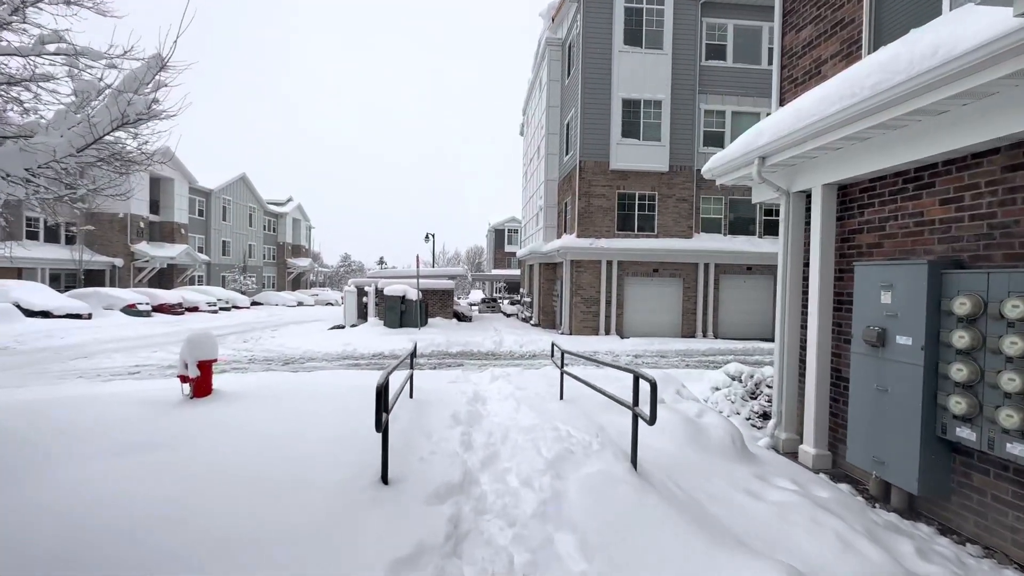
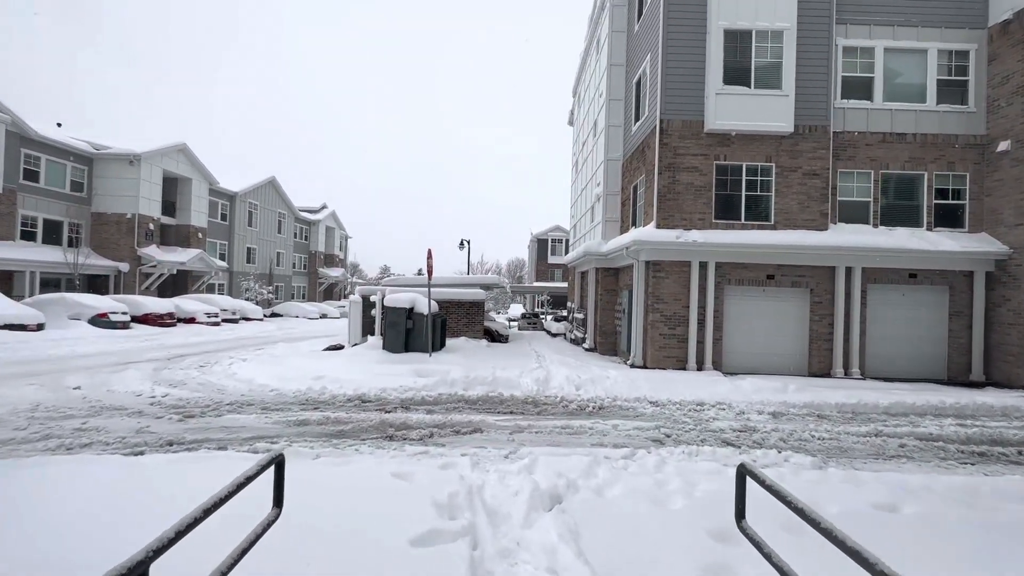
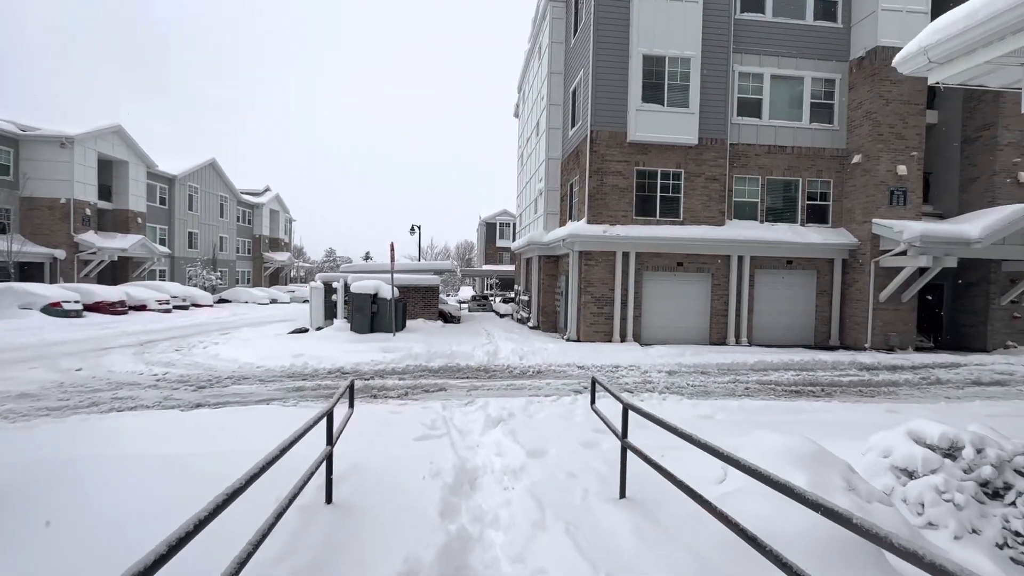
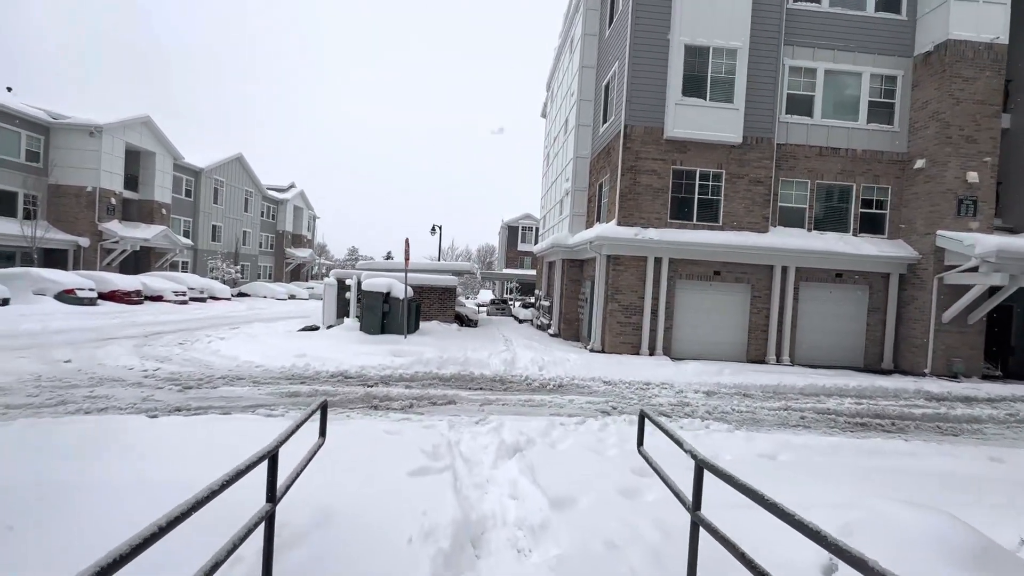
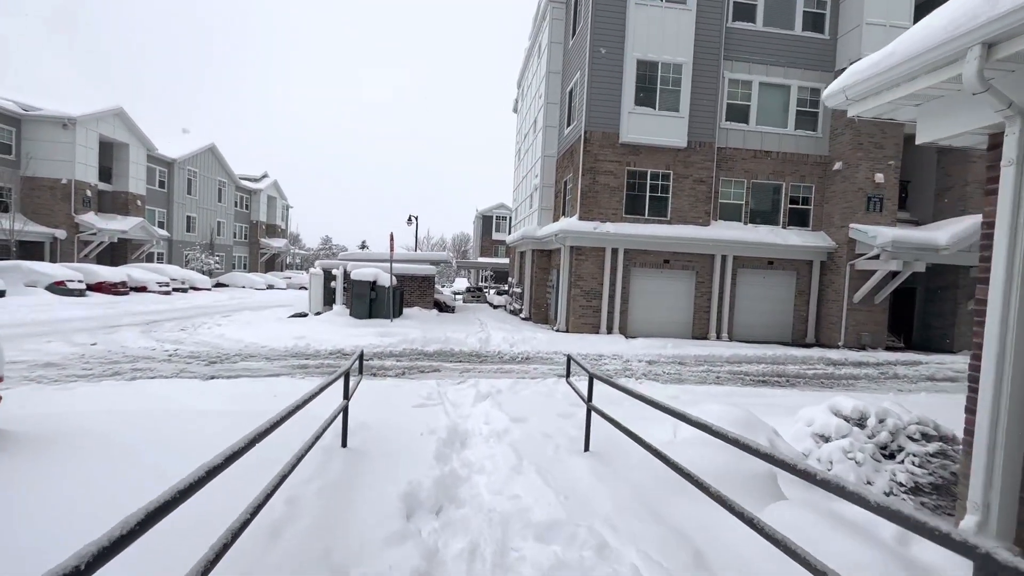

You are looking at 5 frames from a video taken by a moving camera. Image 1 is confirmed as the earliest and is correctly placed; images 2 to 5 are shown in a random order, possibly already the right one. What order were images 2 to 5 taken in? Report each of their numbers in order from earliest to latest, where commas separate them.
5, 3, 4, 2
